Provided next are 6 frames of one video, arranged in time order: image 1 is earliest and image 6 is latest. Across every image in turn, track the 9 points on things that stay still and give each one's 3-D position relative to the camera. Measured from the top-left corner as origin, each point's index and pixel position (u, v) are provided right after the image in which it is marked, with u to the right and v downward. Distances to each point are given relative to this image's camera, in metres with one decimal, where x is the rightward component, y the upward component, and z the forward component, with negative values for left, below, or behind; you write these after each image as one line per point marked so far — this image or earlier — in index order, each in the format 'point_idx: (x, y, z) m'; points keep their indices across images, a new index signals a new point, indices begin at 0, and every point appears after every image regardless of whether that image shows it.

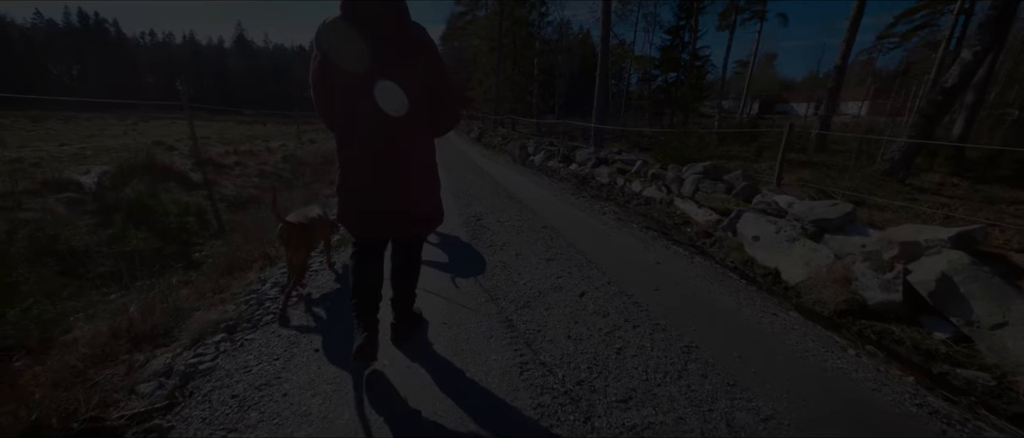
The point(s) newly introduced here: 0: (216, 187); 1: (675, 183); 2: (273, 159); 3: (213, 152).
0: (-7.8, +0.9, +9.0) m
1: (+3.6, +0.8, +7.5) m
2: (-9.2, +2.4, +13.2) m
3: (-10.4, +2.3, +11.9) m
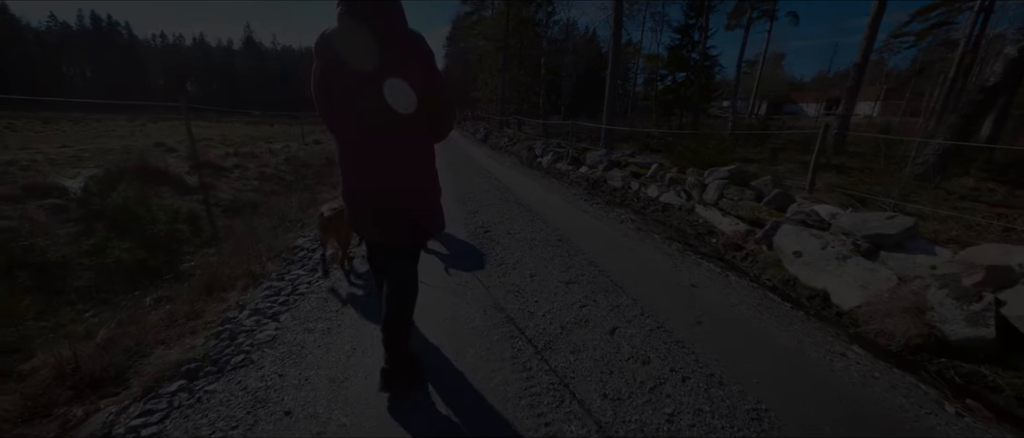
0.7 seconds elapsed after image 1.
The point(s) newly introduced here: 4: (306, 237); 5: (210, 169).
0: (-7.6, +0.8, +8.7) m
1: (+3.8, +0.6, +7.0) m
2: (-9.0, +2.2, +12.8) m
3: (-10.2, +2.2, +11.6) m
4: (-2.9, -0.3, +4.9) m
5: (-8.9, +1.5, +10.0) m
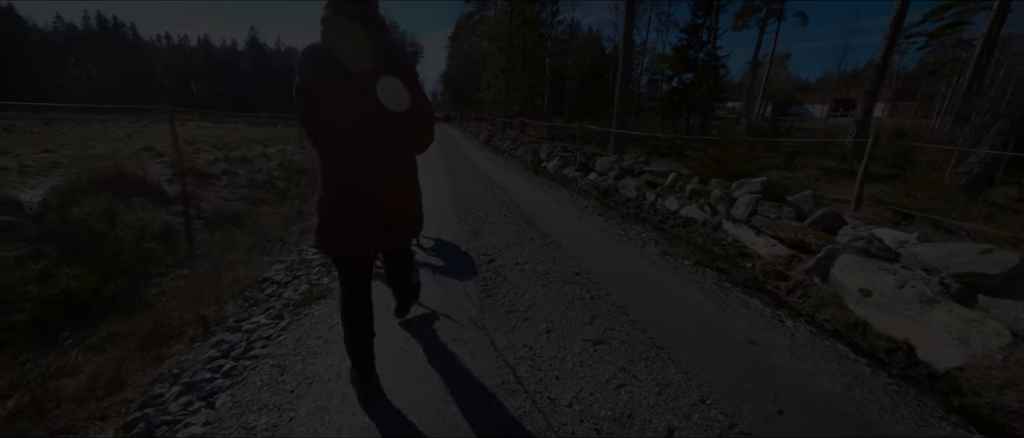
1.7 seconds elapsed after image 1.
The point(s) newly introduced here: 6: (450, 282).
0: (-7.5, +0.5, +8.1) m
1: (+3.9, +0.3, +6.3) m
2: (-8.8, +1.9, +12.2) m
3: (-10.0, +1.9, +11.0) m
4: (-2.8, -0.6, +4.2) m
5: (-8.7, +1.2, +9.4) m
6: (-0.7, -0.6, +3.5) m
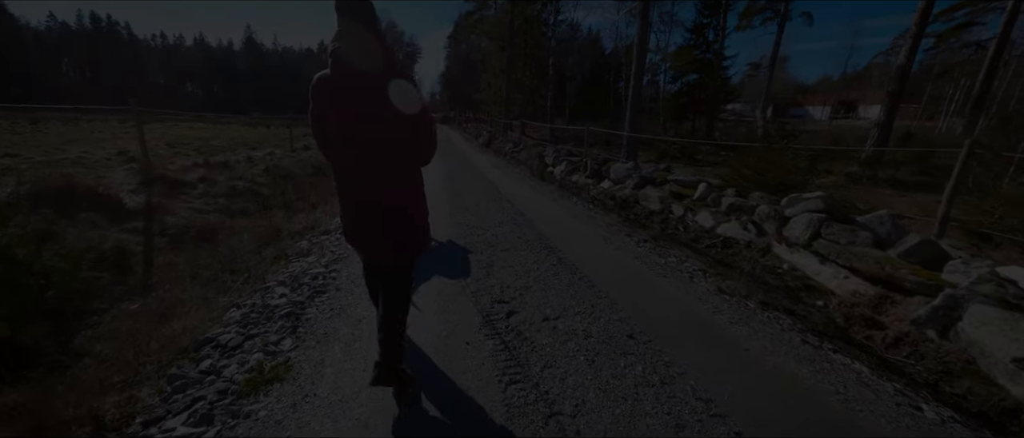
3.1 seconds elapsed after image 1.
0: (-7.3, +0.2, +7.1) m
1: (+4.1, 0.0, +5.4) m
2: (-8.6, +1.6, +11.3) m
3: (-9.8, +1.6, +10.0) m
4: (-2.6, -0.9, +3.3) m
5: (-8.5, +0.8, +8.4) m
6: (-0.4, -0.9, +2.6) m
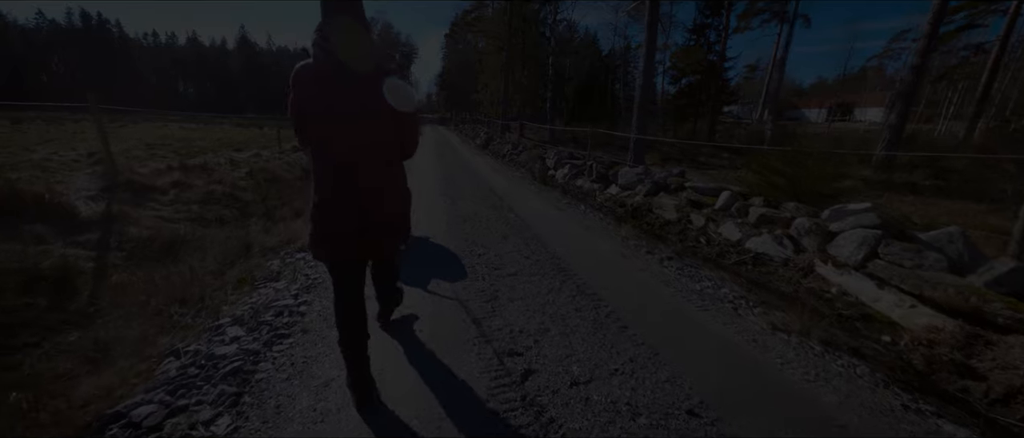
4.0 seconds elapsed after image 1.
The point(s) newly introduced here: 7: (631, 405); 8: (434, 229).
0: (-7.2, 0.0, +6.3) m
1: (+4.2, -0.2, +4.8) m
2: (-8.6, +1.4, +10.5) m
3: (-9.8, +1.4, +9.2) m
4: (-2.5, -1.1, +2.5) m
5: (-8.5, +0.6, +7.6) m
6: (-0.3, -1.1, +1.9) m
7: (+0.7, -1.1, +2.0) m
8: (-1.2, -0.2, +5.3) m
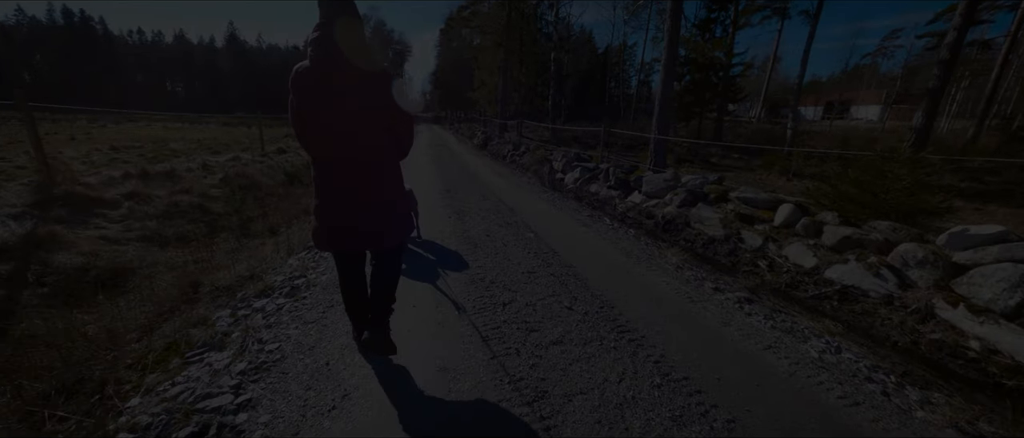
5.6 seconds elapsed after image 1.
0: (-6.9, -0.4, +5.1) m
1: (+4.5, -0.5, +3.7) m
2: (-8.4, +1.0, +9.3) m
3: (-9.6, +1.0, +8.0) m
4: (-2.2, -1.4, +1.4) m
5: (-8.2, +0.3, +6.4) m
6: (0.0, -1.4, +0.8) m
7: (+1.1, -1.4, +0.9) m
8: (-0.9, -0.5, +4.1) m
